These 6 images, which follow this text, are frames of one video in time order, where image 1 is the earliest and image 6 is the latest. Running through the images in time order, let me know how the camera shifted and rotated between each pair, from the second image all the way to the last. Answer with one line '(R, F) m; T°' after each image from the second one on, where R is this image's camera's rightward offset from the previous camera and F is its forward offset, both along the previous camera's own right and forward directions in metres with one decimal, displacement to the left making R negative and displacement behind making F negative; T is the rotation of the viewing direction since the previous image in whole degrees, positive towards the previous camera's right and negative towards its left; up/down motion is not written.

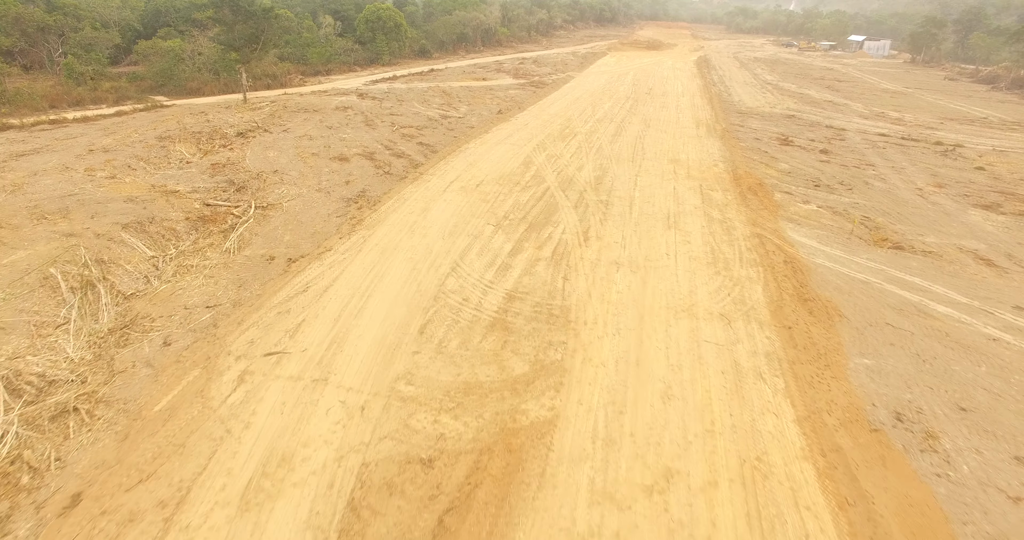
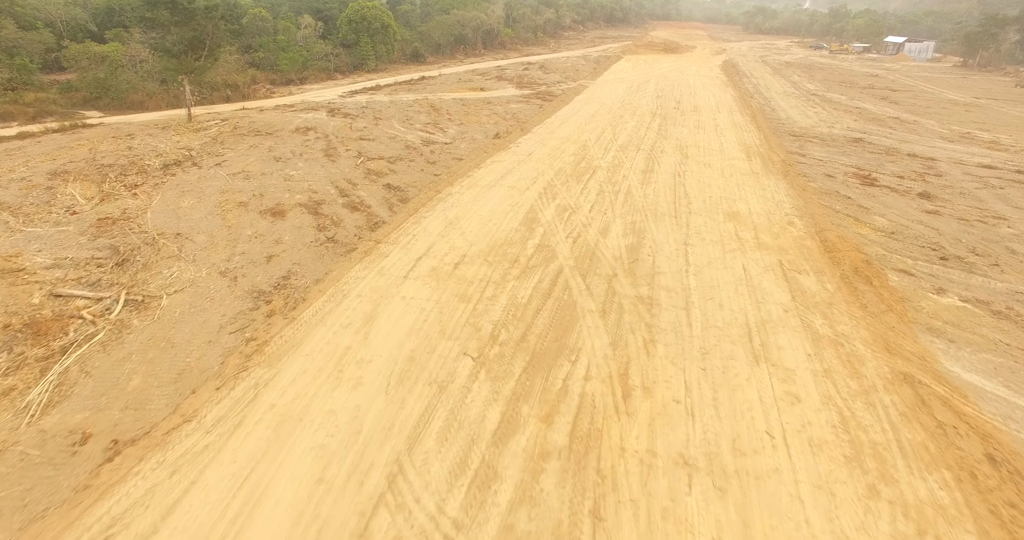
(+0.1, +3.6) m; -1°
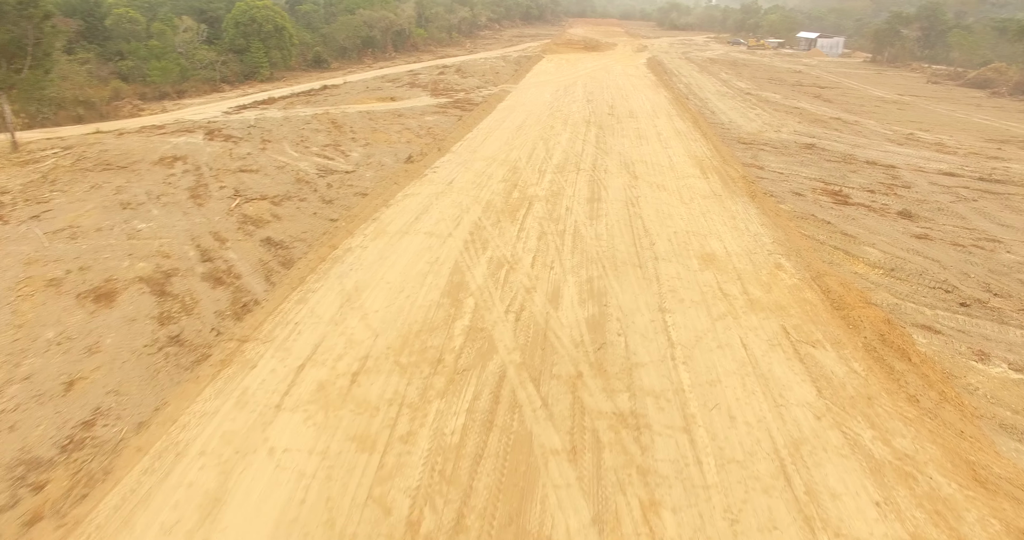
(+0.1, +2.2) m; +7°
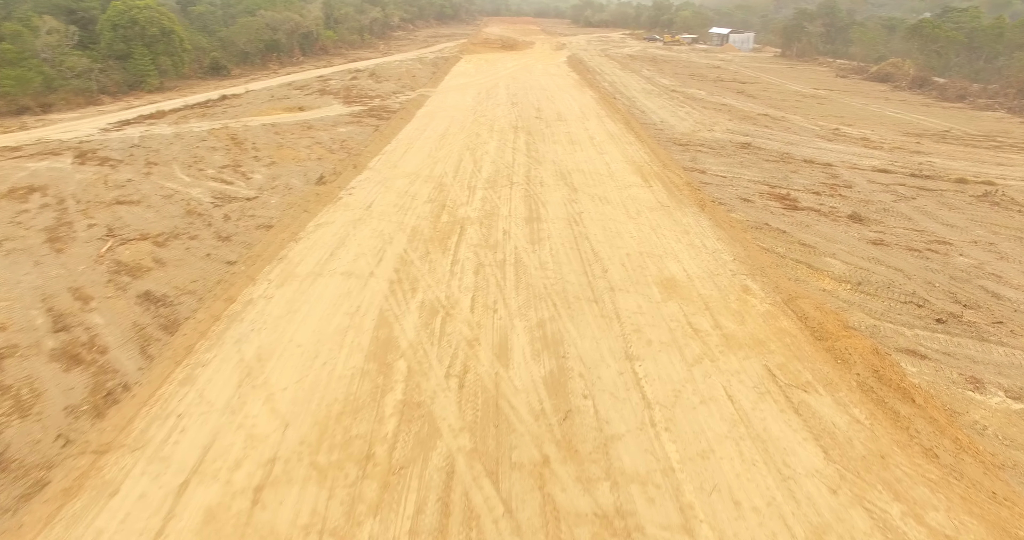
(-0.1, +1.1) m; +7°
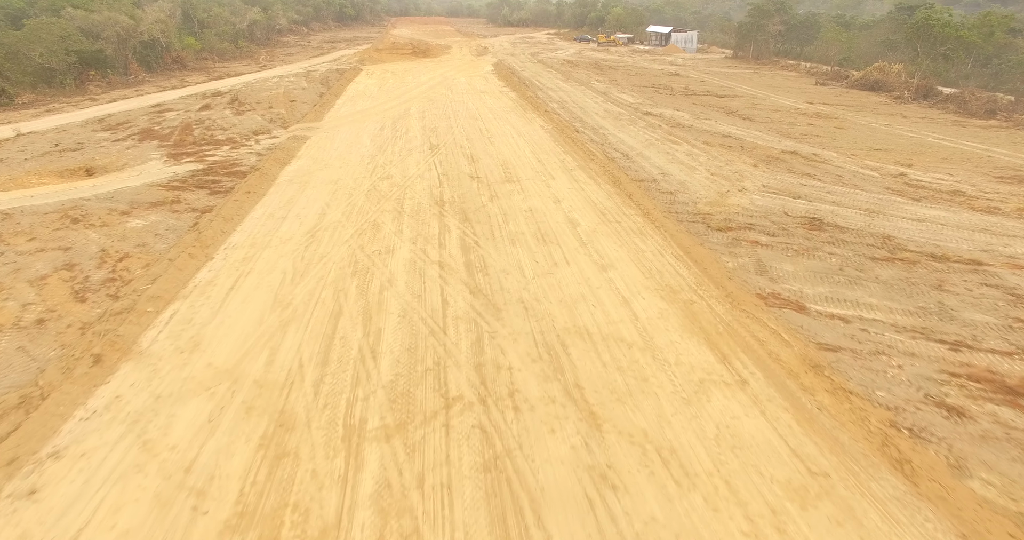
(0.0, +5.9) m; +7°
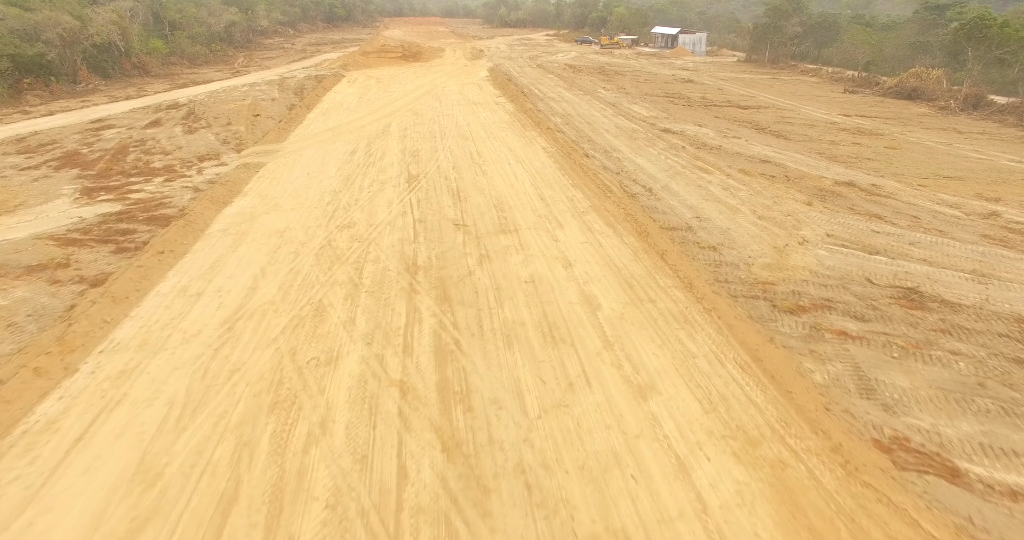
(0.0, +2.2) m; 0°
